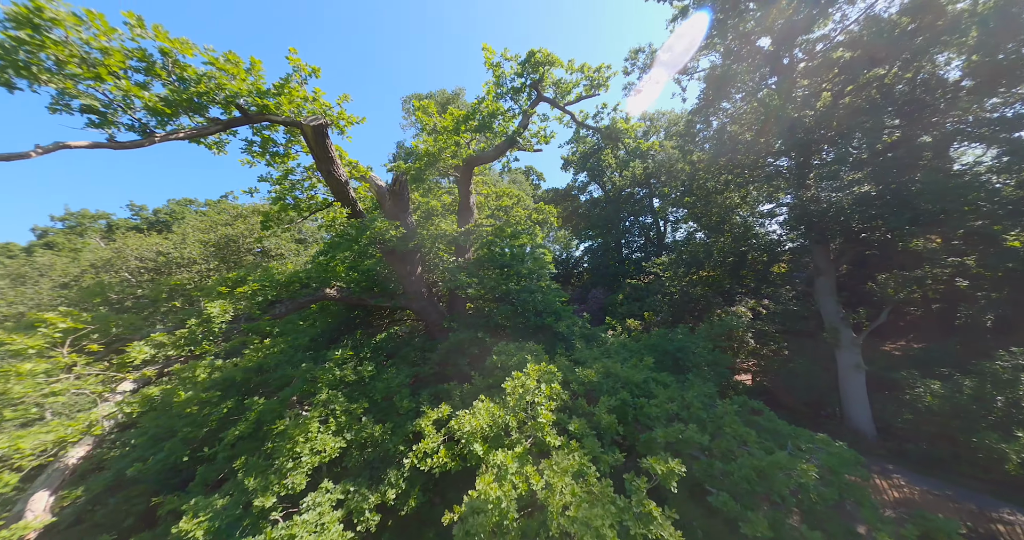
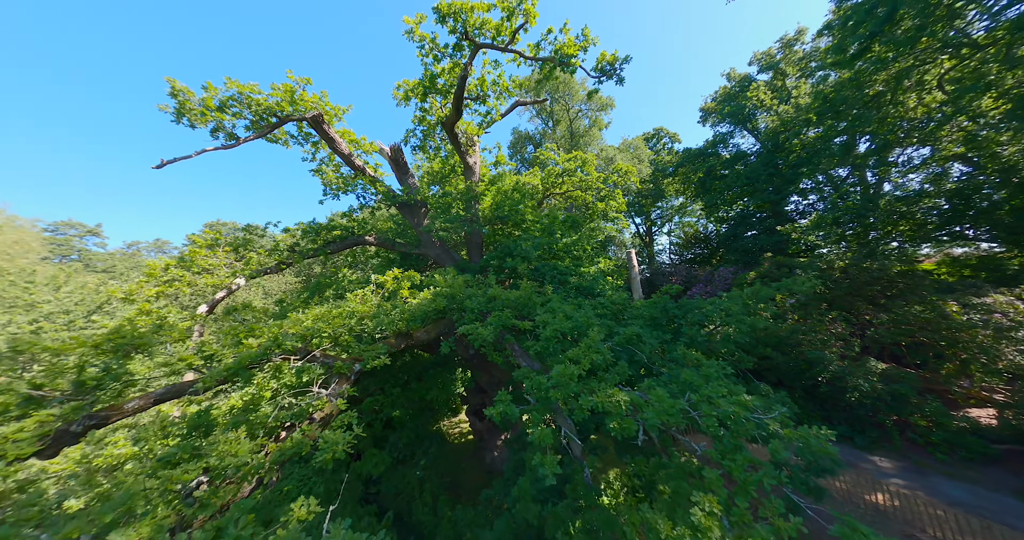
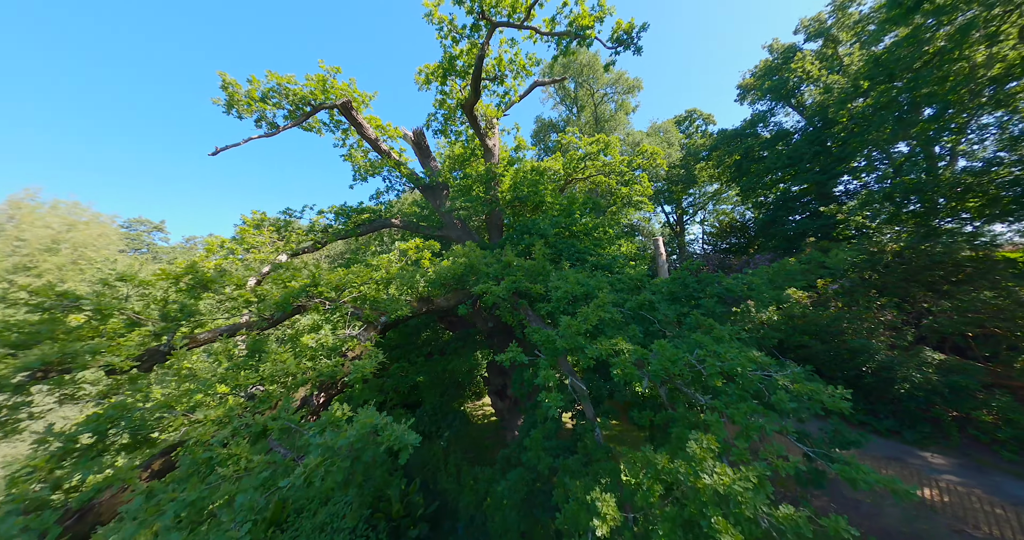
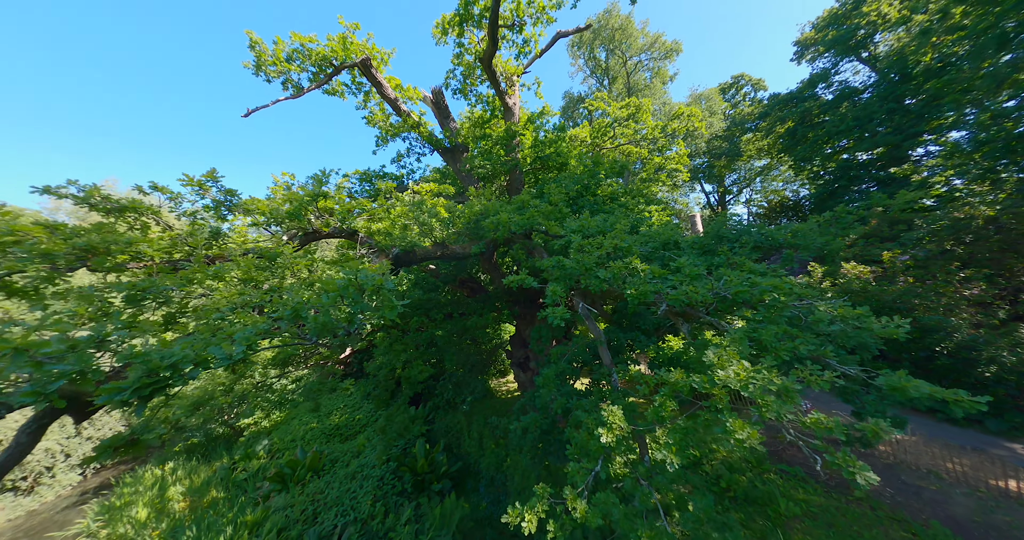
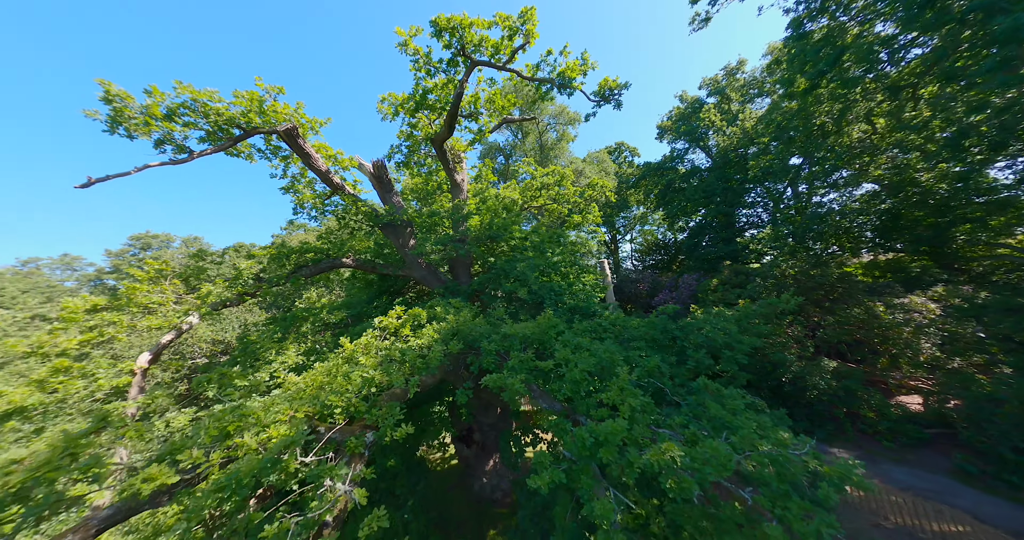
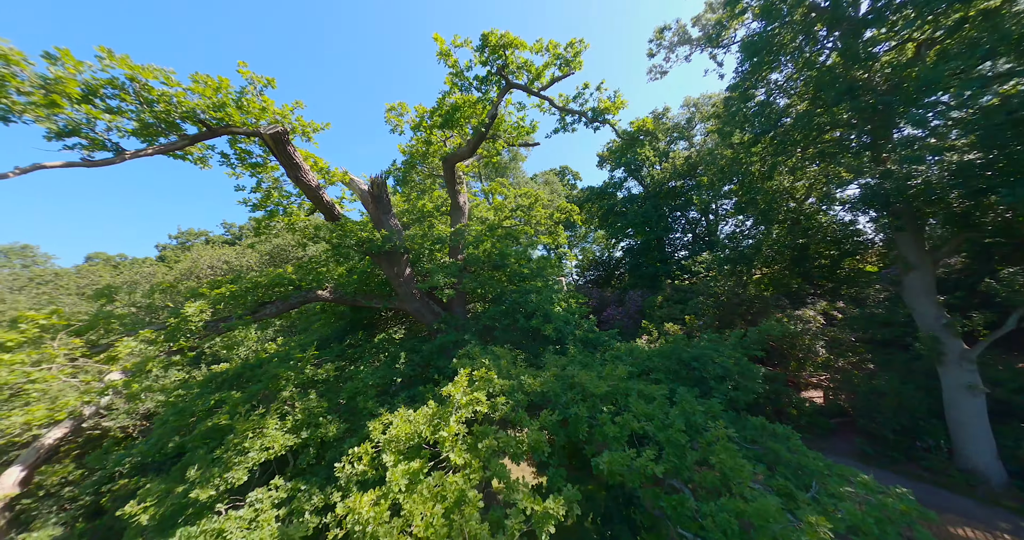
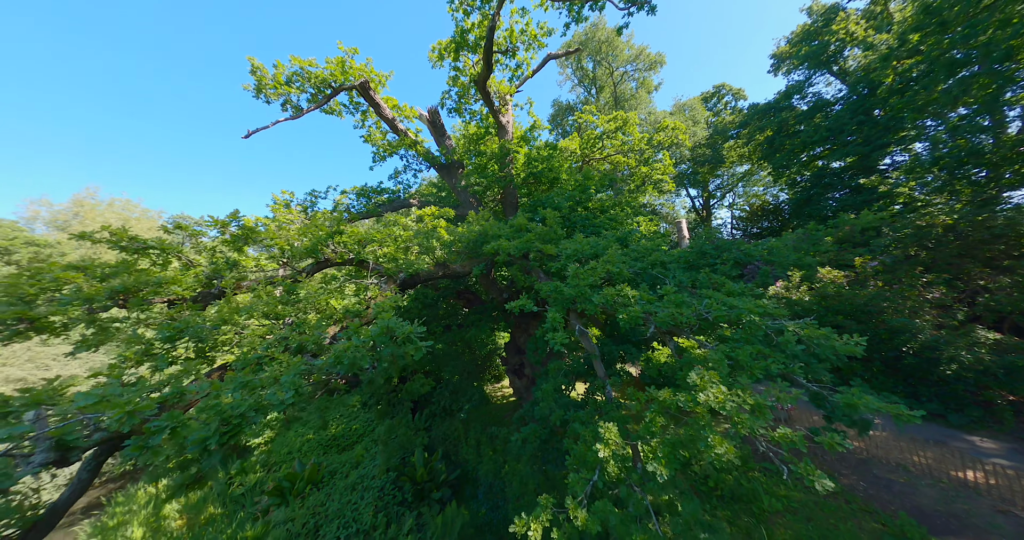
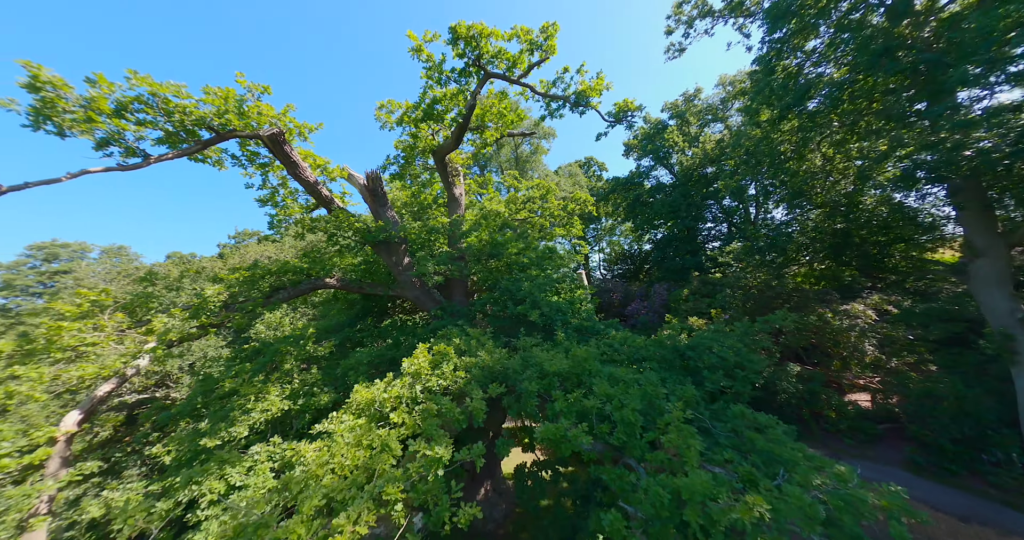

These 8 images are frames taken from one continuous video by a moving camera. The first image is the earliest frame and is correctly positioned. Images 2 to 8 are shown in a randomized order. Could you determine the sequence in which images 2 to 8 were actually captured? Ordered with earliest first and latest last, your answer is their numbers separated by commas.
6, 8, 5, 2, 3, 7, 4
